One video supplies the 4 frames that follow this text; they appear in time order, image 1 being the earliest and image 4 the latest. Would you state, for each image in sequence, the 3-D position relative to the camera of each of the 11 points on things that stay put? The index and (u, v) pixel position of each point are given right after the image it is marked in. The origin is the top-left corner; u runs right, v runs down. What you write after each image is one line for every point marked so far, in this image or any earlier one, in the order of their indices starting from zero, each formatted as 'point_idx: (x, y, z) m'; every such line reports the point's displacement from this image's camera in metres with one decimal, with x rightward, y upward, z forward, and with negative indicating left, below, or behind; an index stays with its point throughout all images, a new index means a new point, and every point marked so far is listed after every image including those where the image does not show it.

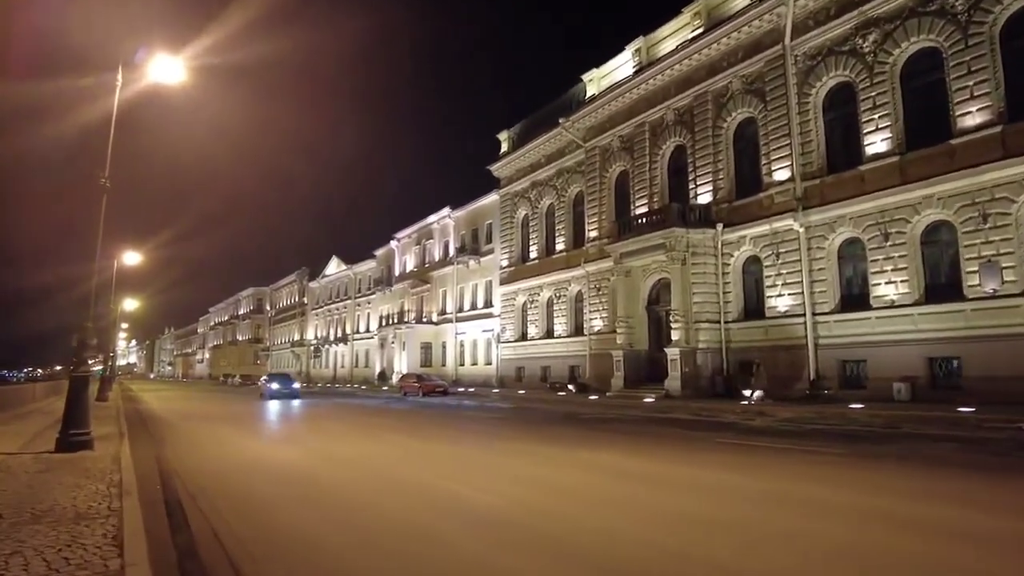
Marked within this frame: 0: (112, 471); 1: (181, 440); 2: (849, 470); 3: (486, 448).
0: (-5.5, -2.6, +9.6) m
1: (-8.6, -4.0, +17.8) m
2: (+6.6, -3.5, +13.6) m
3: (-0.6, -4.0, +16.3) m
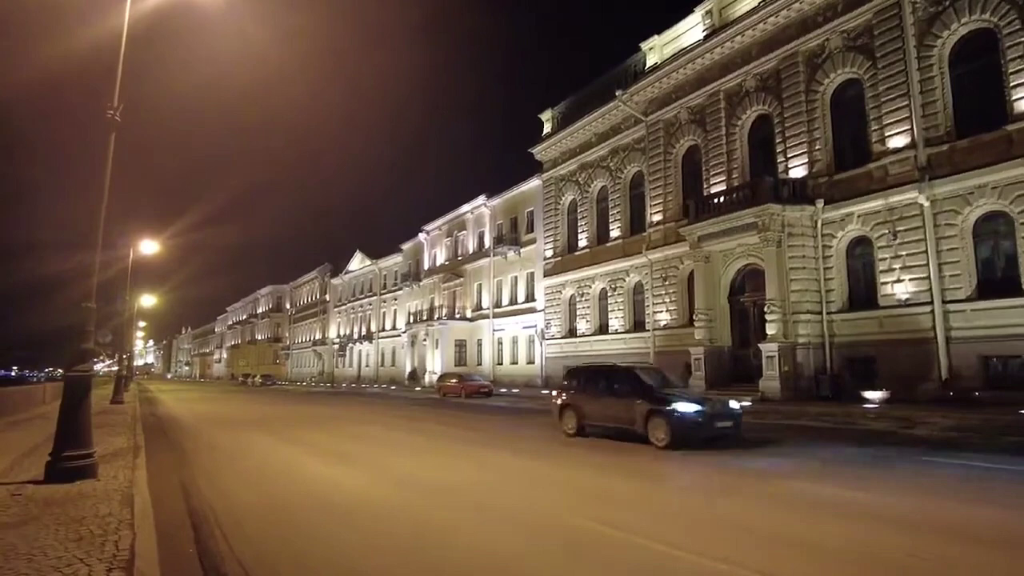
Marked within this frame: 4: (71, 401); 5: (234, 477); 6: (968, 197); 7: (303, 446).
0: (-3.6, -2.1, +6.3) m
1: (-6.4, -3.5, +14.7) m
2: (+8.7, -3.1, +10.1) m
3: (+1.5, -3.6, +13.0) m
4: (-5.6, -1.5, +8.8) m
5: (-5.1, -3.4, +12.6) m
6: (+13.0, +2.6, +19.6) m
7: (-5.6, -4.2, +18.5) m
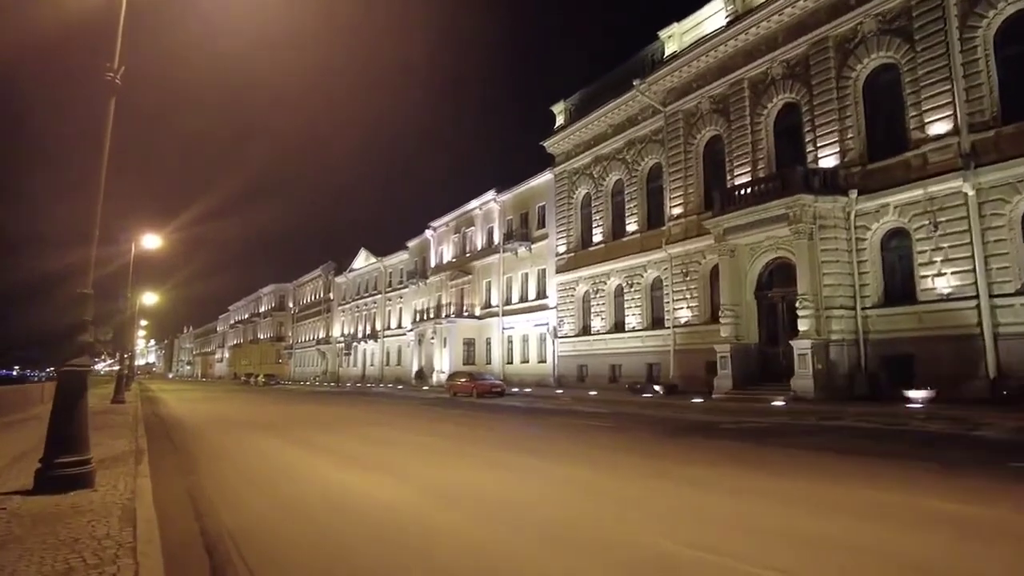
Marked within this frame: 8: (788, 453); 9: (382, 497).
0: (-3.0, -2.0, +5.3) m
1: (-5.8, -3.4, +13.6) m
2: (+9.3, -2.9, +9.1) m
3: (+2.1, -3.4, +11.9) m
4: (-5.0, -1.3, +7.8) m
5: (-4.5, -3.2, +11.6) m
6: (+13.6, +2.8, +18.5) m
7: (-5.0, -4.0, +17.5) m
8: (+6.7, -4.0, +16.7) m
9: (-2.1, -3.5, +11.5) m
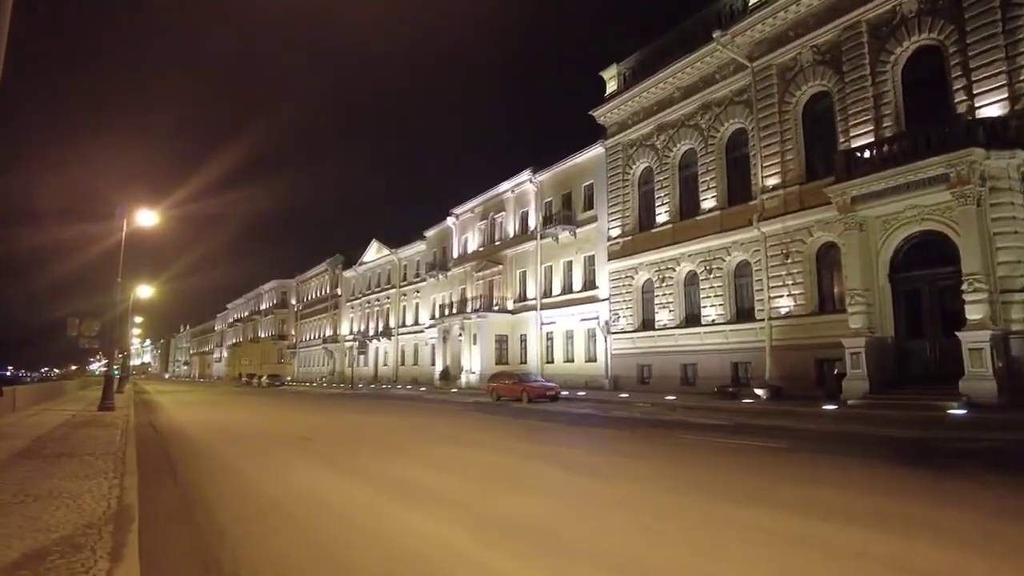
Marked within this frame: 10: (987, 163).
0: (-0.6, -1.4, +0.6) m
1: (-3.4, -2.8, +8.9) m
2: (+11.7, -2.3, +4.4) m
3: (+4.5, -2.8, +7.3) m
4: (-2.6, -0.7, +3.1) m
5: (-2.1, -2.6, +6.8) m
6: (+15.9, +3.3, +13.9) m
7: (-2.6, -3.4, +12.8) m
8: (+9.1, -3.4, +12.1) m
9: (+0.3, -2.9, +6.8) m
10: (+12.2, +3.2, +17.7) m
